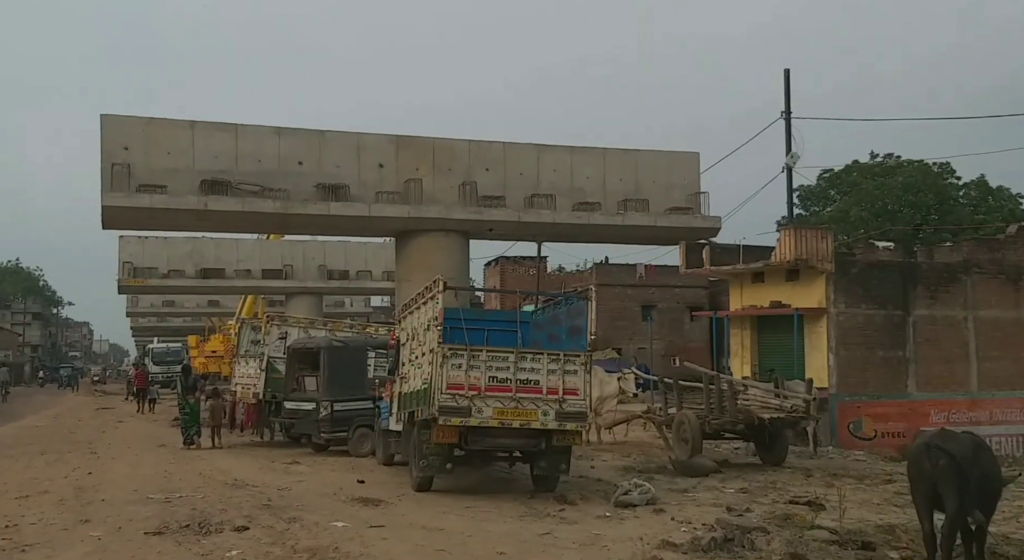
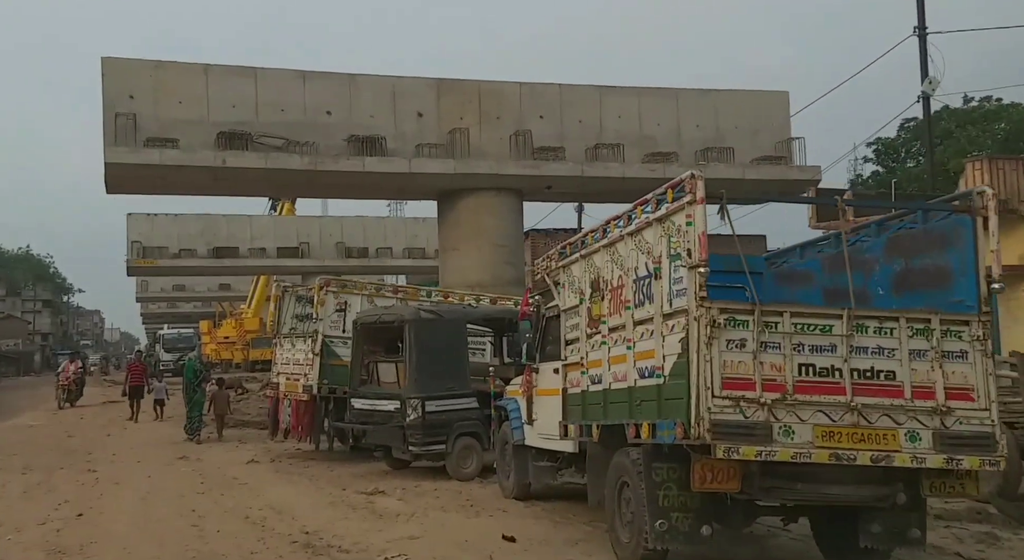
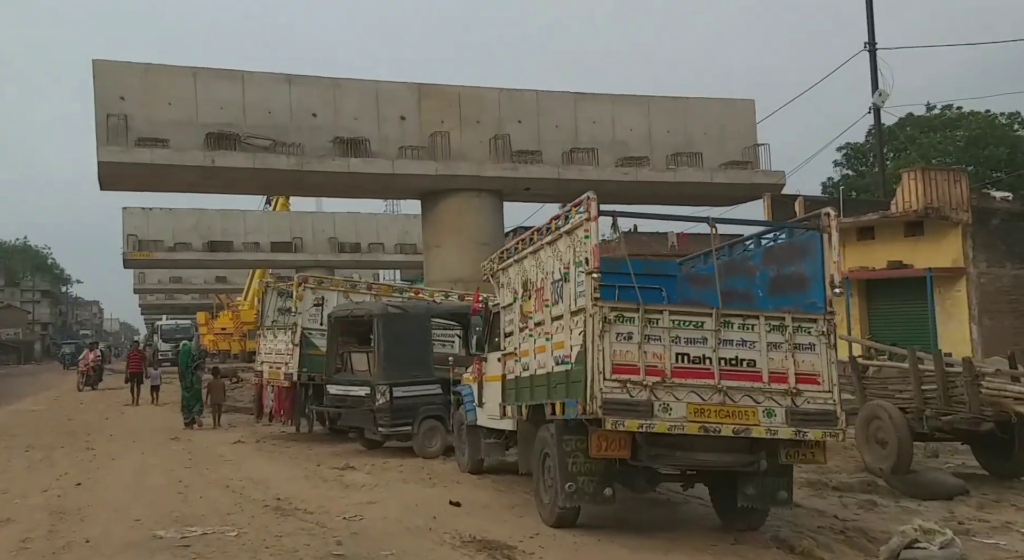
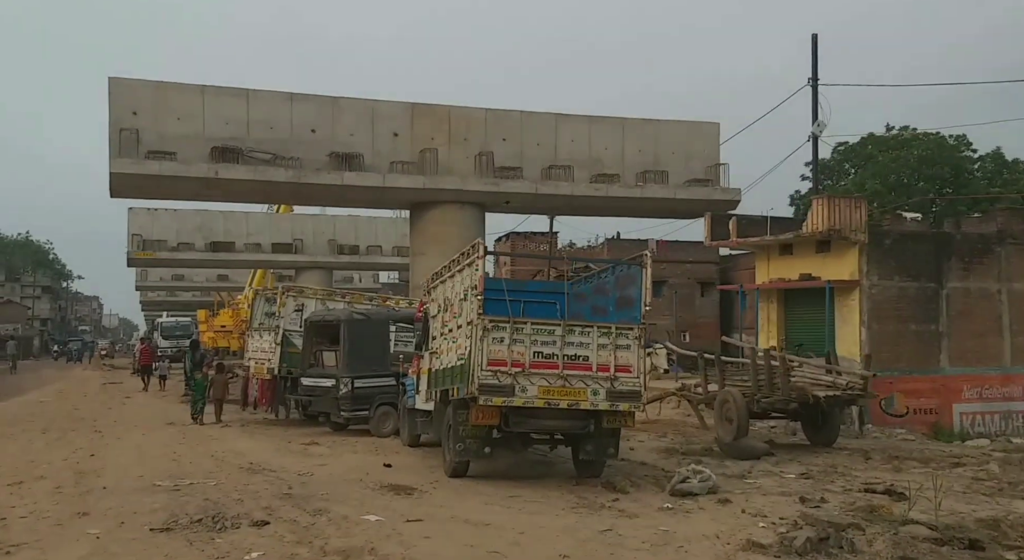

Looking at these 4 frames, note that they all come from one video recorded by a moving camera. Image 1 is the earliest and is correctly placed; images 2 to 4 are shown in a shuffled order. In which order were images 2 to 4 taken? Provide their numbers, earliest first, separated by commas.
4, 3, 2
